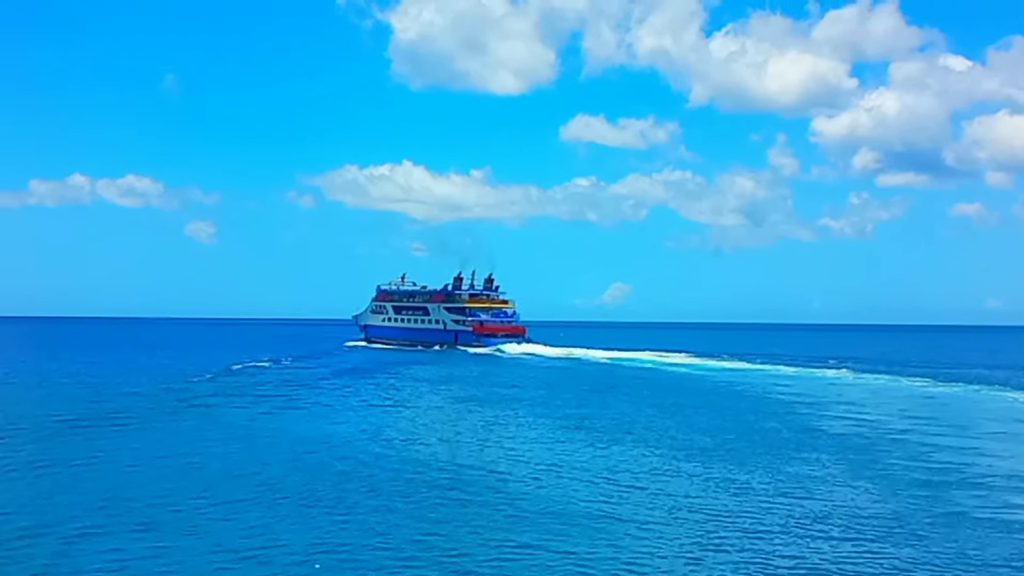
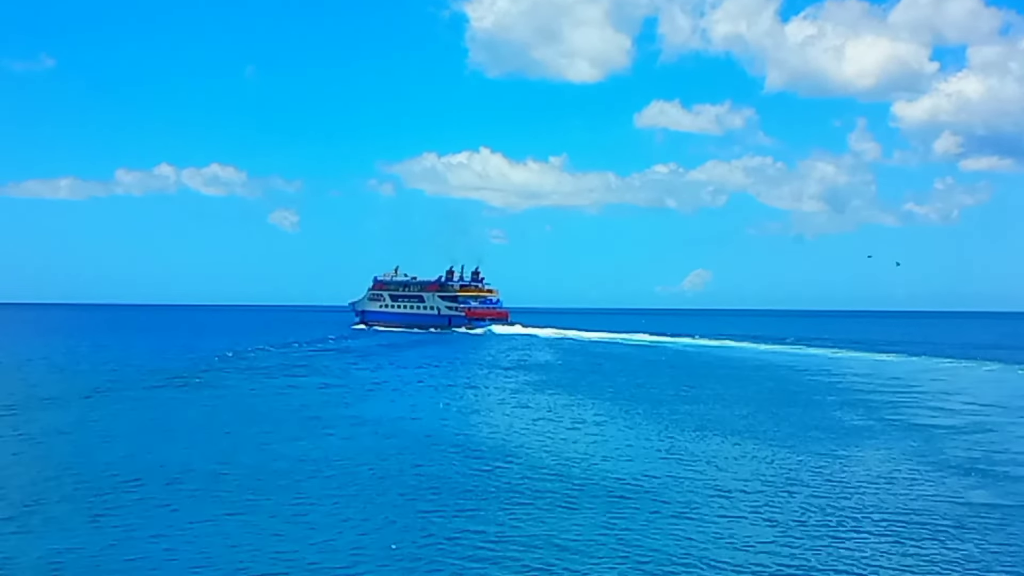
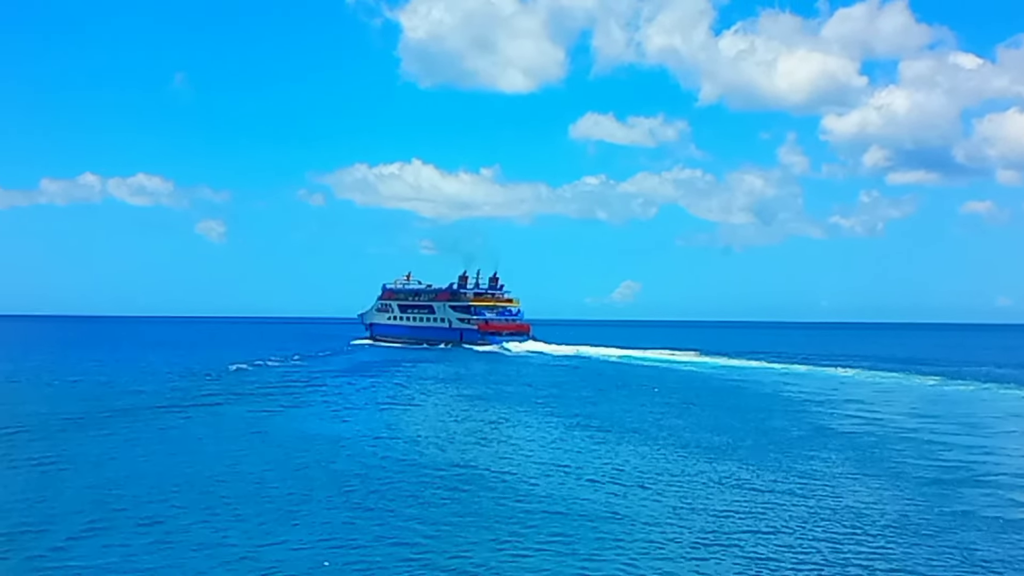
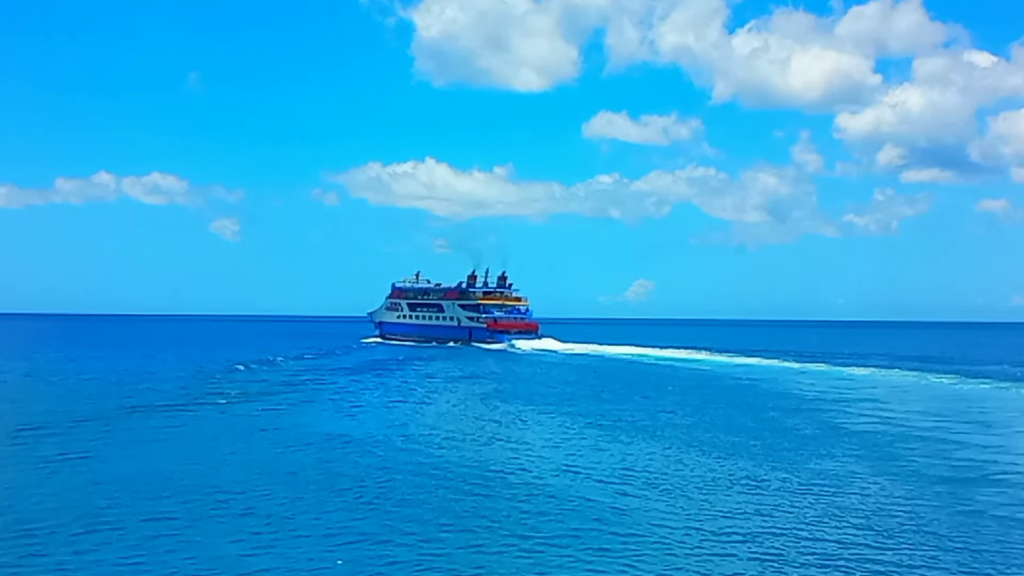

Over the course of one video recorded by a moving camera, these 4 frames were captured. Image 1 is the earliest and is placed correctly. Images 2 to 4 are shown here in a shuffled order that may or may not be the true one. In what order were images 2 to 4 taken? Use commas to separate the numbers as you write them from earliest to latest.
3, 4, 2
